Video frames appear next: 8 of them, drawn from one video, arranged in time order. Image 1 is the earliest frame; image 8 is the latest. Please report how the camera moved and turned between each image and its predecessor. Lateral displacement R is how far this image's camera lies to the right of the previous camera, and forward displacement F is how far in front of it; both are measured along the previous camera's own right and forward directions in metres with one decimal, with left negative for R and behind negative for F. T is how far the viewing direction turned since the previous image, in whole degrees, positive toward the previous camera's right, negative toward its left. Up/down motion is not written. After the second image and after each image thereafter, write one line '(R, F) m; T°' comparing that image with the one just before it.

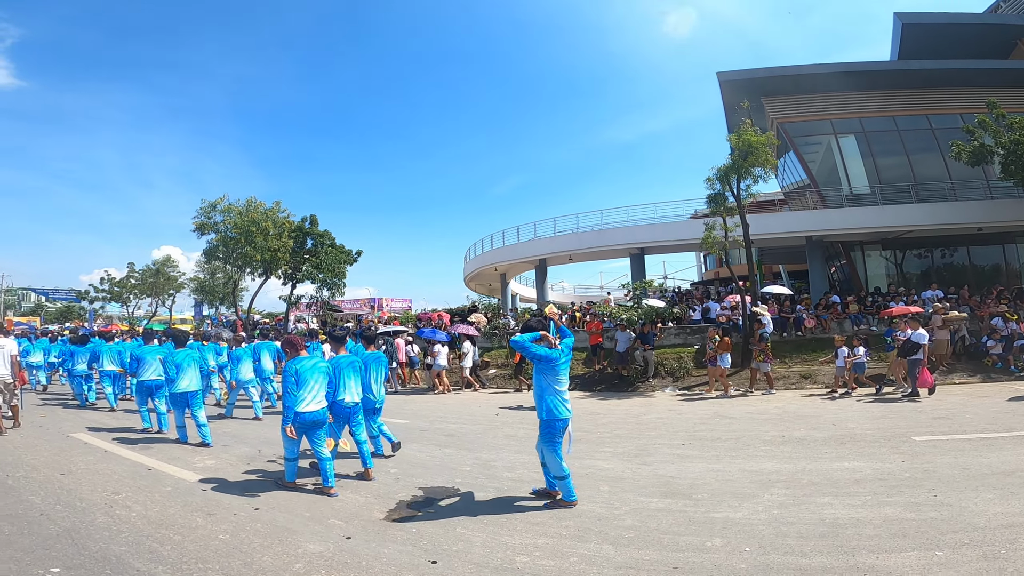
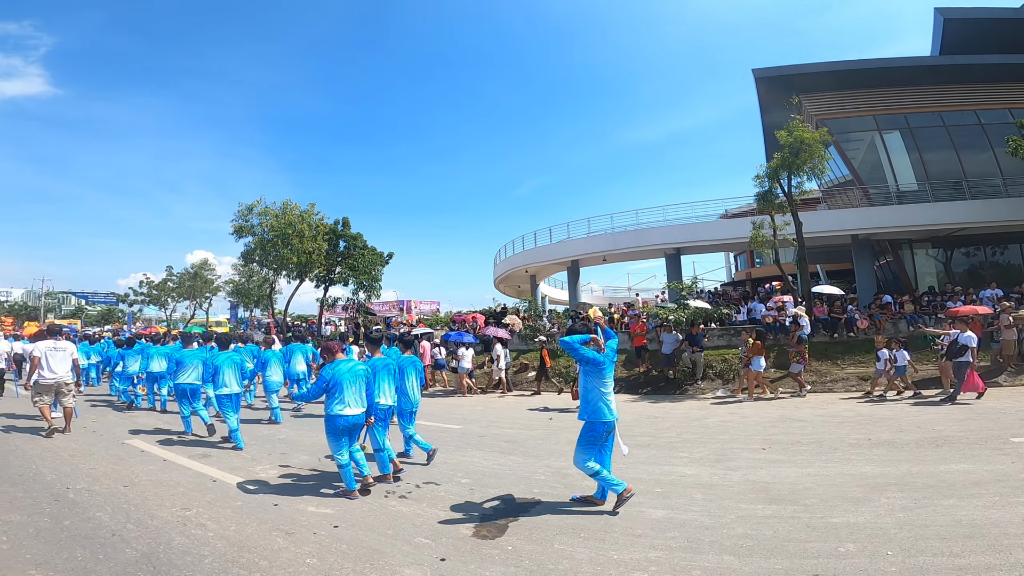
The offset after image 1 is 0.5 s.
(-0.8, +0.6) m; -2°
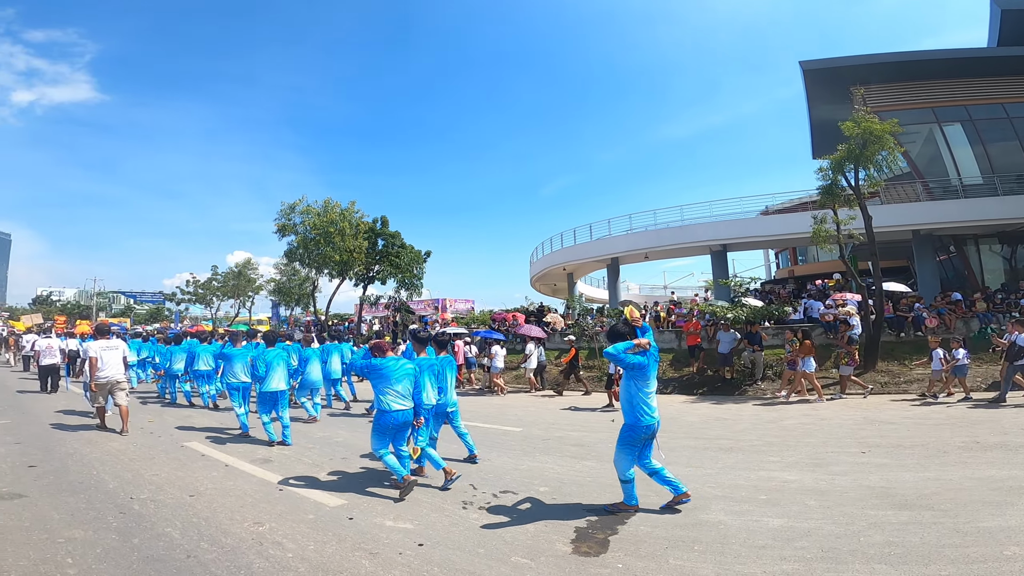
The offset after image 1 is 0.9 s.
(-0.7, +0.6) m; -3°
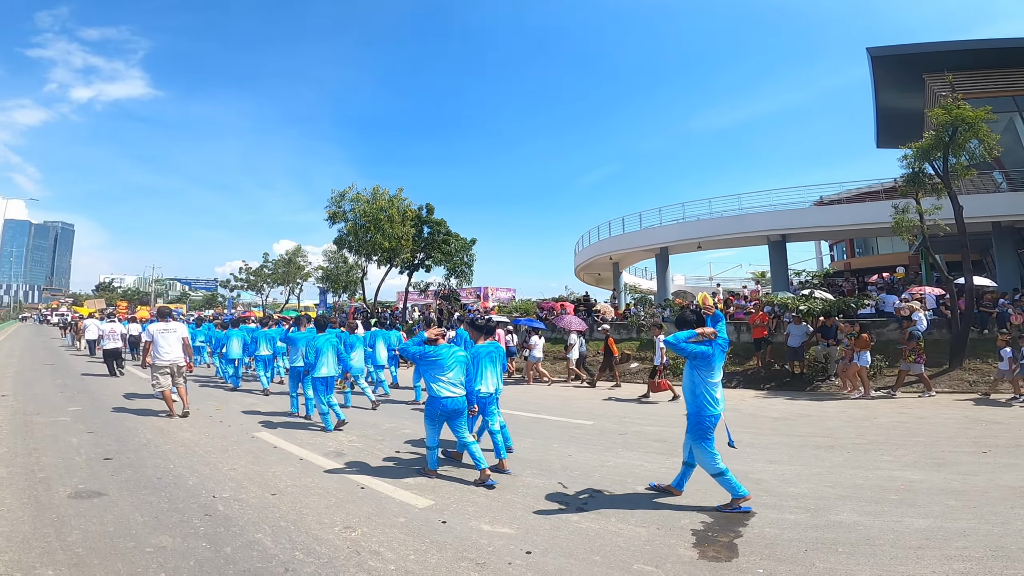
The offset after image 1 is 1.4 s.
(-0.6, +0.5) m; -4°
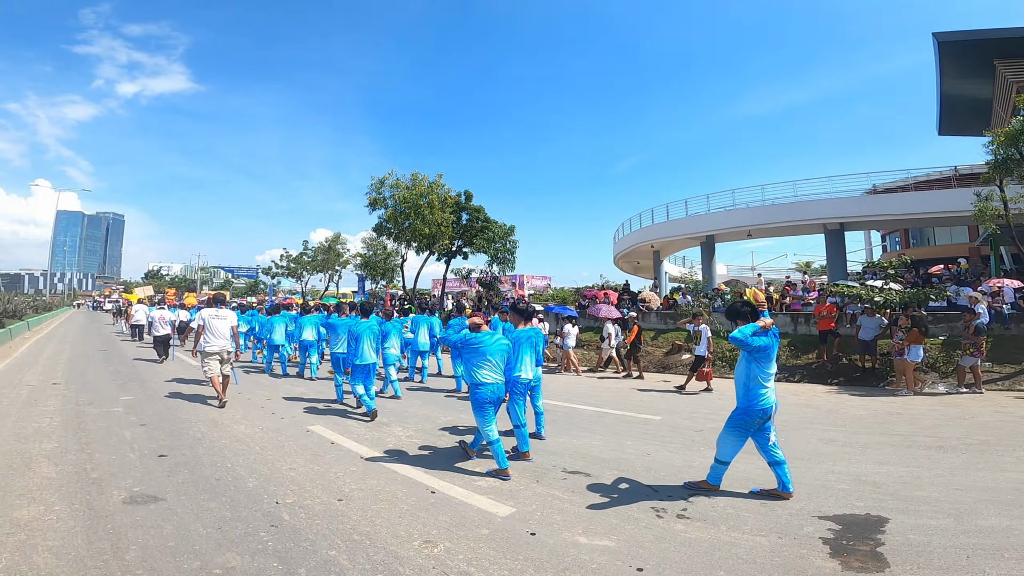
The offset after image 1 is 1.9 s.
(-0.5, +0.5) m; -3°
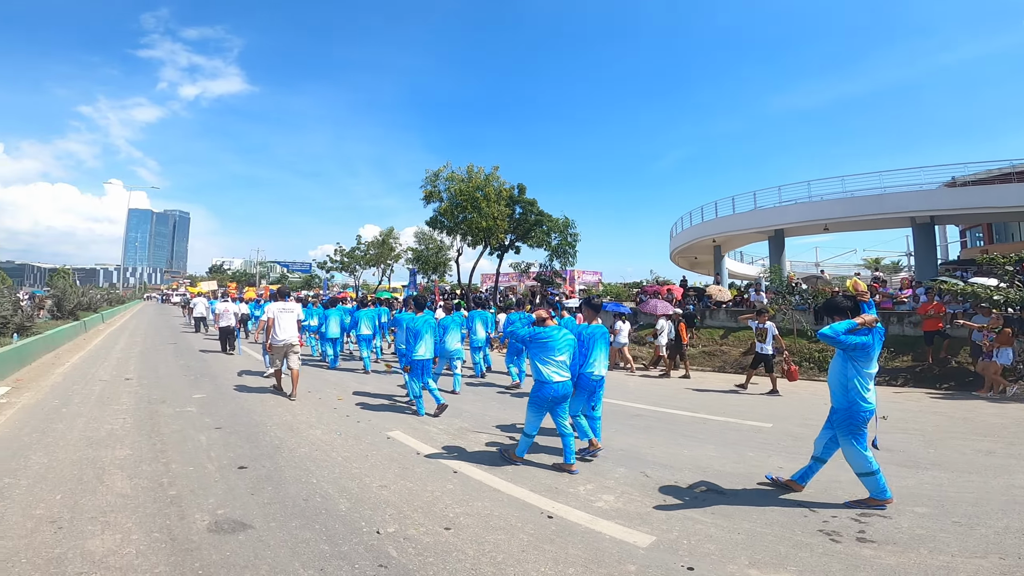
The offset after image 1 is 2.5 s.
(-0.6, +0.7) m; -5°
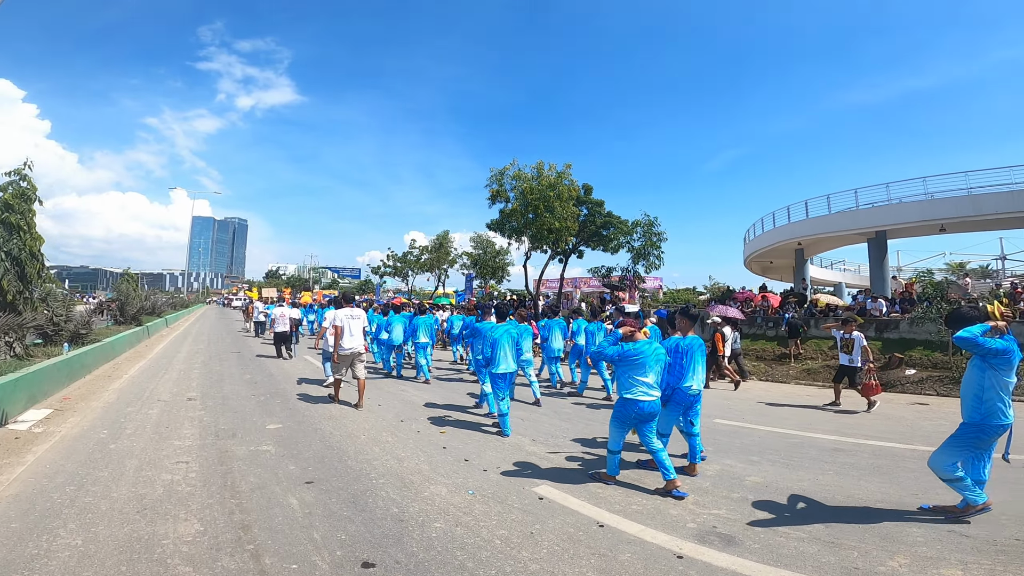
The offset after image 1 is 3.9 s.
(-1.1, +1.6) m; -5°
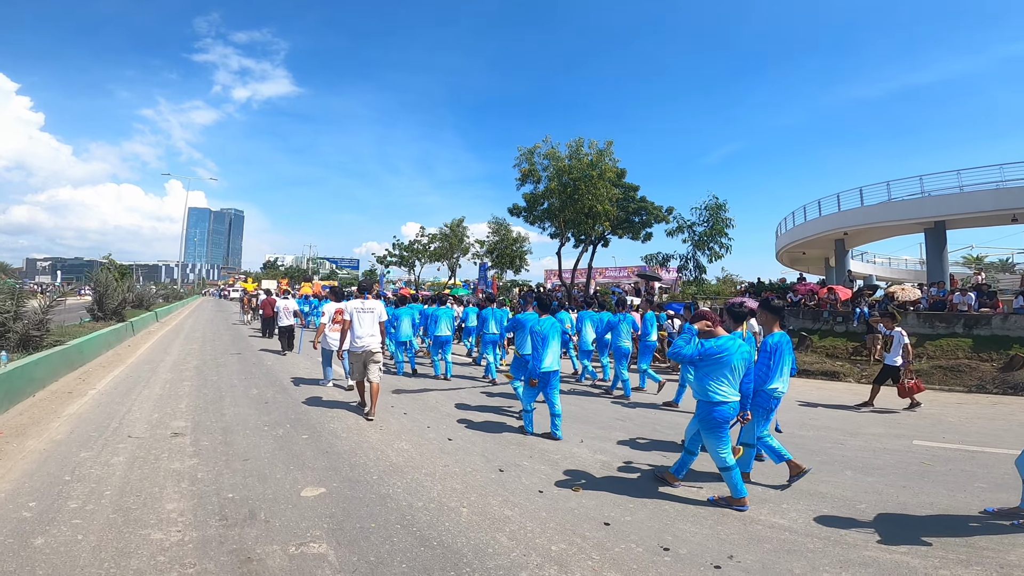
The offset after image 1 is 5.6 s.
(-1.3, +2.1) m; 0°
